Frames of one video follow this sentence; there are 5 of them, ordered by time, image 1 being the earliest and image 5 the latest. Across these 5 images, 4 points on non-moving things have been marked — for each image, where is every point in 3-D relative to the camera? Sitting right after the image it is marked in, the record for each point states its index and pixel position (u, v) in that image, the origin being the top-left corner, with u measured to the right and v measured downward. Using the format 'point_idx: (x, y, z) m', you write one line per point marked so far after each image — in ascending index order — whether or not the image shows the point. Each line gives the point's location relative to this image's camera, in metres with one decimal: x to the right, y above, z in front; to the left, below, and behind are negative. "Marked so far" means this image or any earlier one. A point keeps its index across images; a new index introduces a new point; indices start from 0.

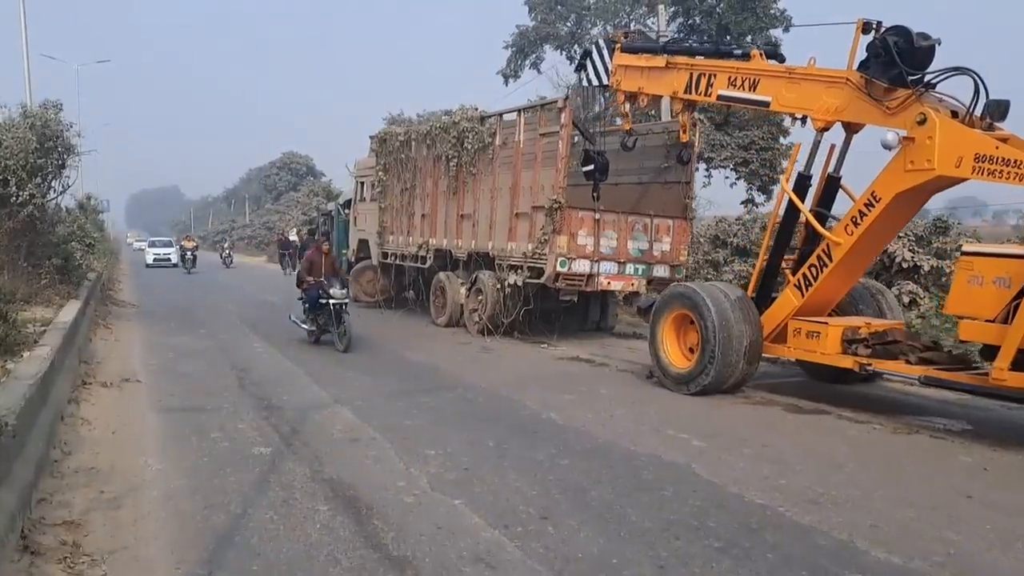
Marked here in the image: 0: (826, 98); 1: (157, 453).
0: (+3.2, +2.0, +9.1) m
1: (-3.3, -1.5, +8.2) m
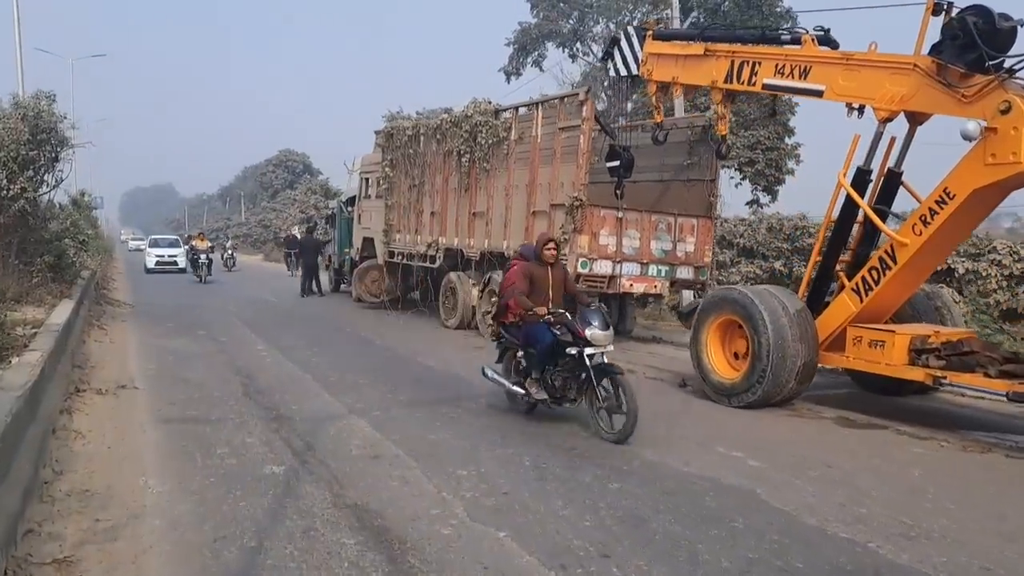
0: (+3.6, +1.9, +8.4) m
1: (-2.9, -1.5, +7.4) m
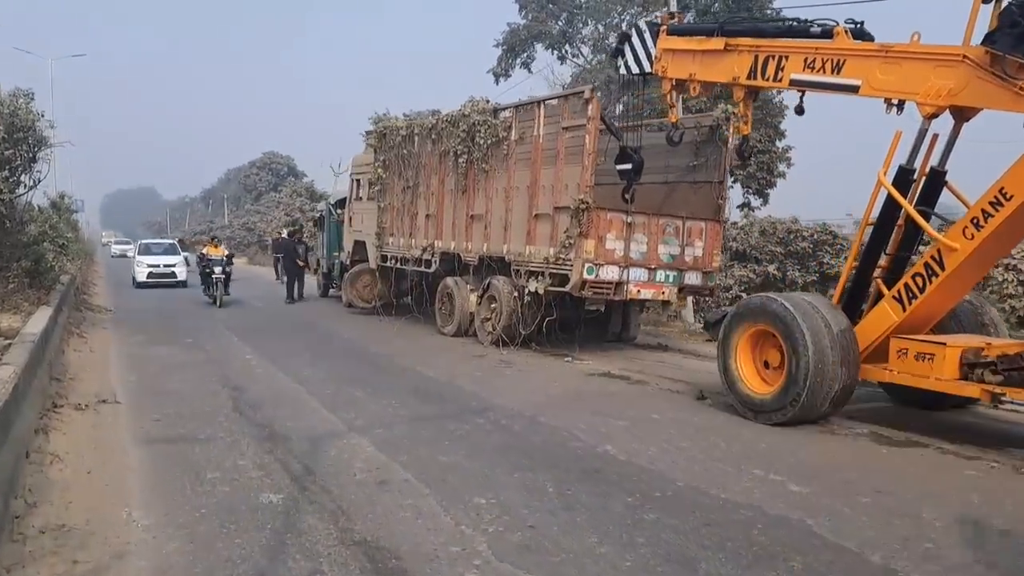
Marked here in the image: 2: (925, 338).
0: (+3.7, +1.8, +7.8) m
1: (-2.8, -1.6, +6.7) m
2: (+3.5, -0.4, +7.6) m
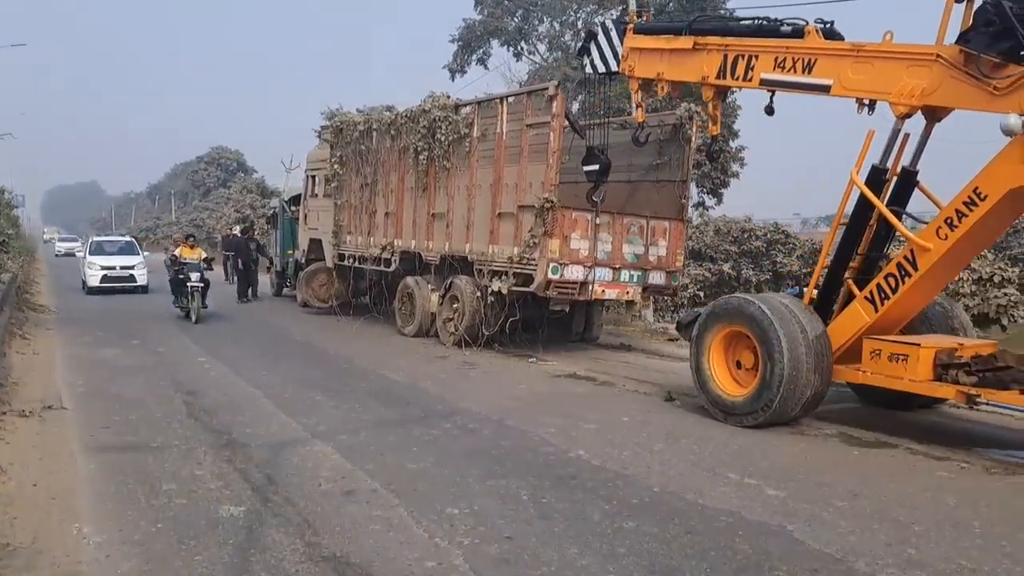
0: (+3.5, +1.8, +7.7) m
1: (-3.0, -1.6, +6.3) m
2: (+3.3, -0.4, +7.5) m
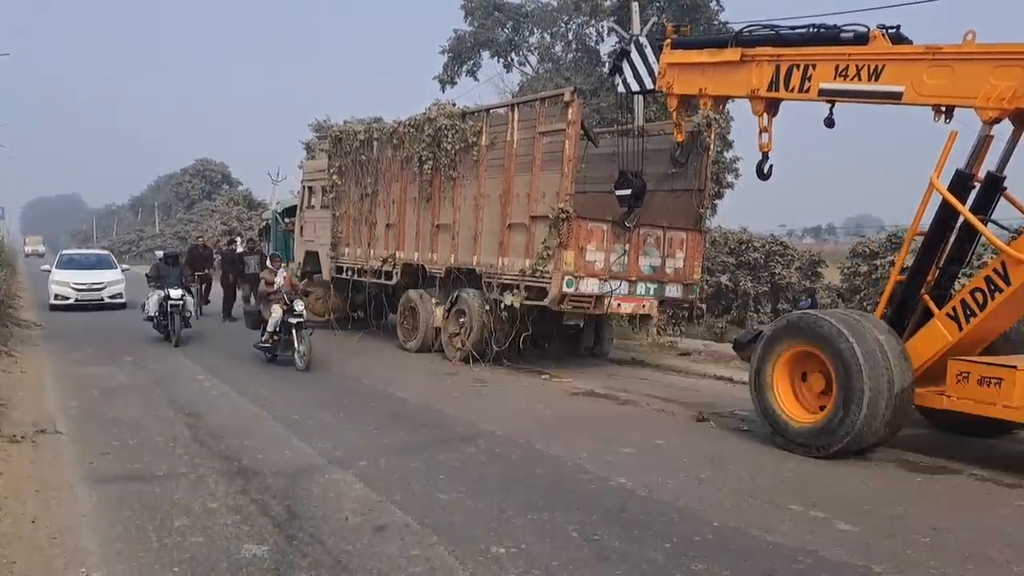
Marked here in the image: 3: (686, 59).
0: (+3.8, +1.7, +7.3) m
1: (-2.6, -1.8, +5.7) m
2: (+3.6, -0.6, +7.0) m
3: (+1.8, +2.7, +10.0) m
